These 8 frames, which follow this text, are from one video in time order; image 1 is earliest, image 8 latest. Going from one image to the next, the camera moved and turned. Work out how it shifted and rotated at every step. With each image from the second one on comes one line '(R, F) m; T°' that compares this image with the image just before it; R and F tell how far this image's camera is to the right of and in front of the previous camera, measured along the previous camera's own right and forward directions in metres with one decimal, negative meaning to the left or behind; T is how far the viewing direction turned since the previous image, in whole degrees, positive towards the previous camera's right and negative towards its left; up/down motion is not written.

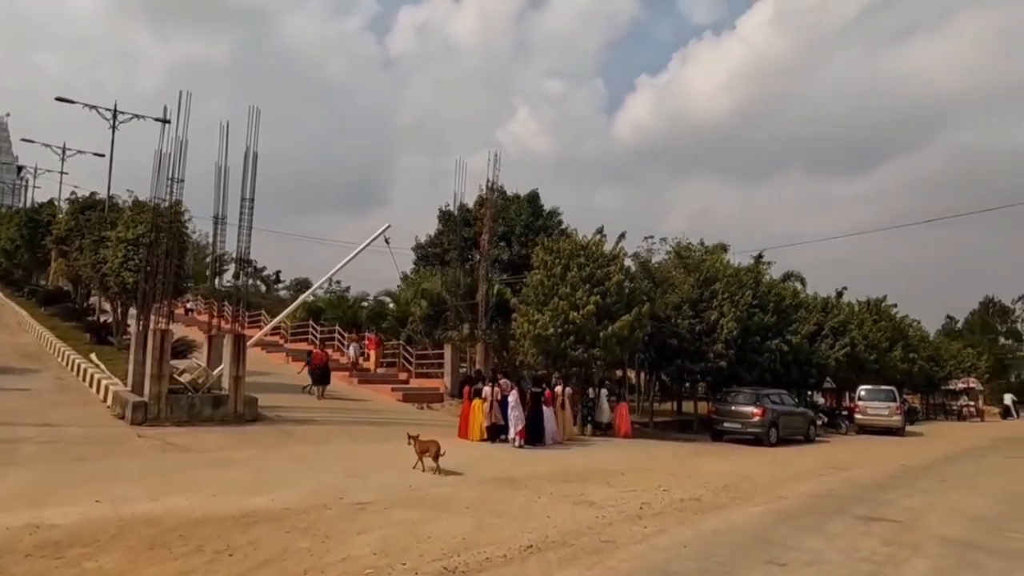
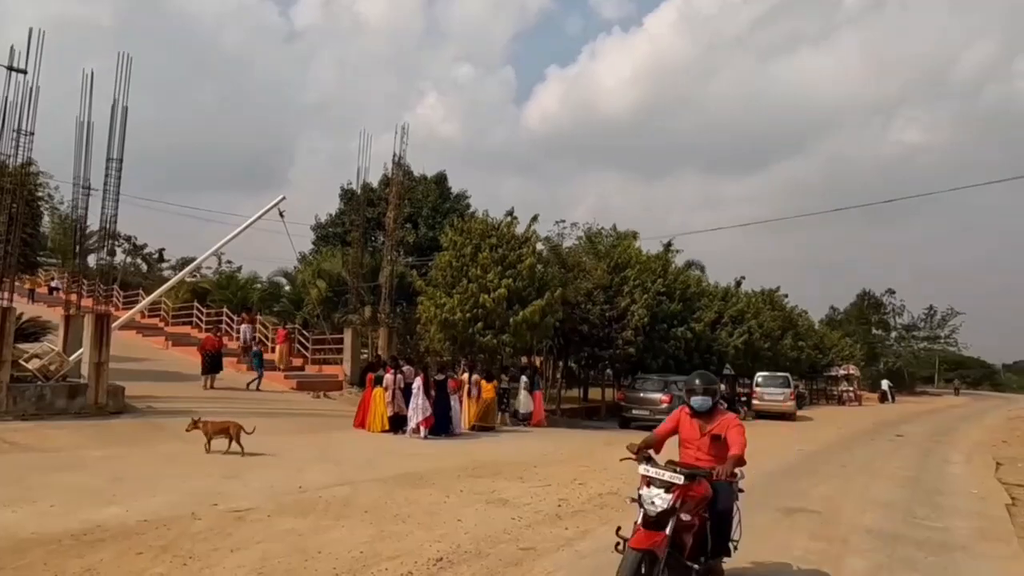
(-0.1, +1.1) m; +8°
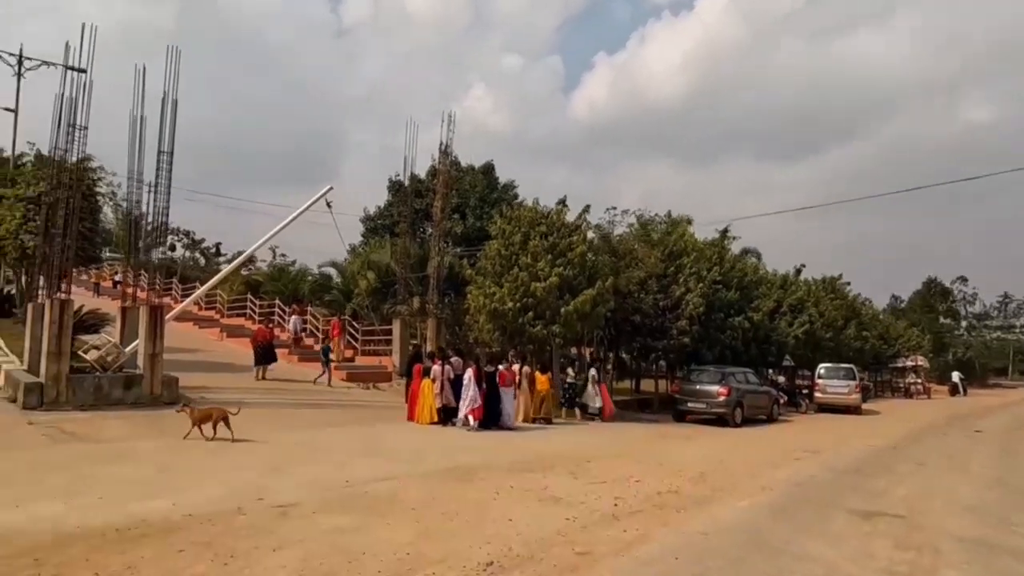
(0.0, +0.5) m; -4°
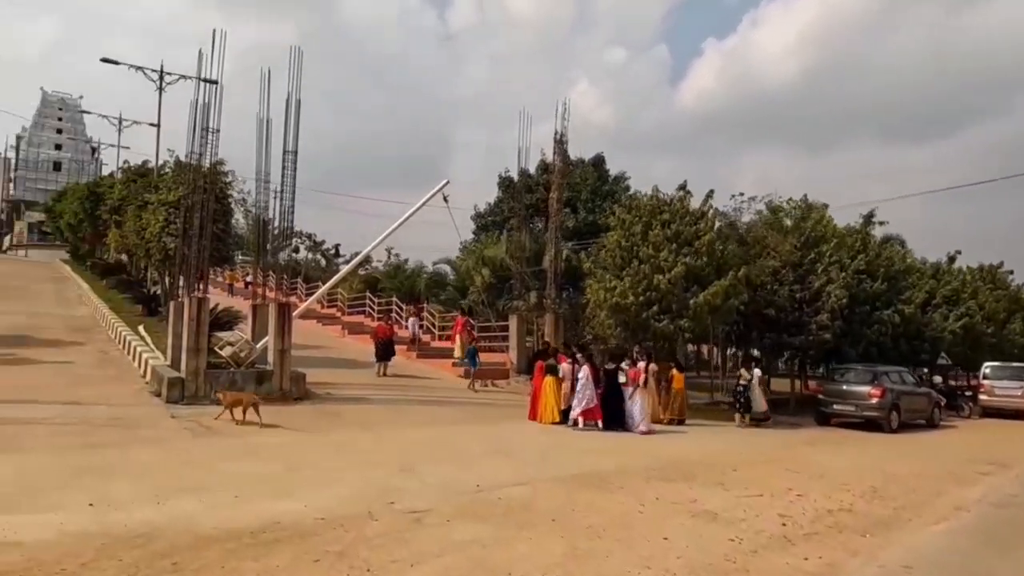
(-0.5, +0.8) m; -9°
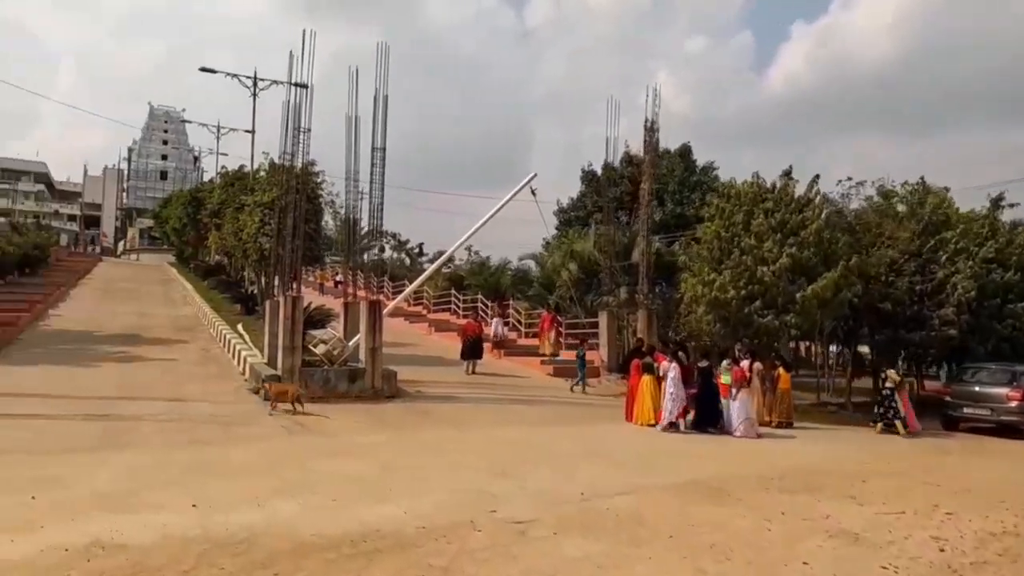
(-0.3, +0.6) m; -7°
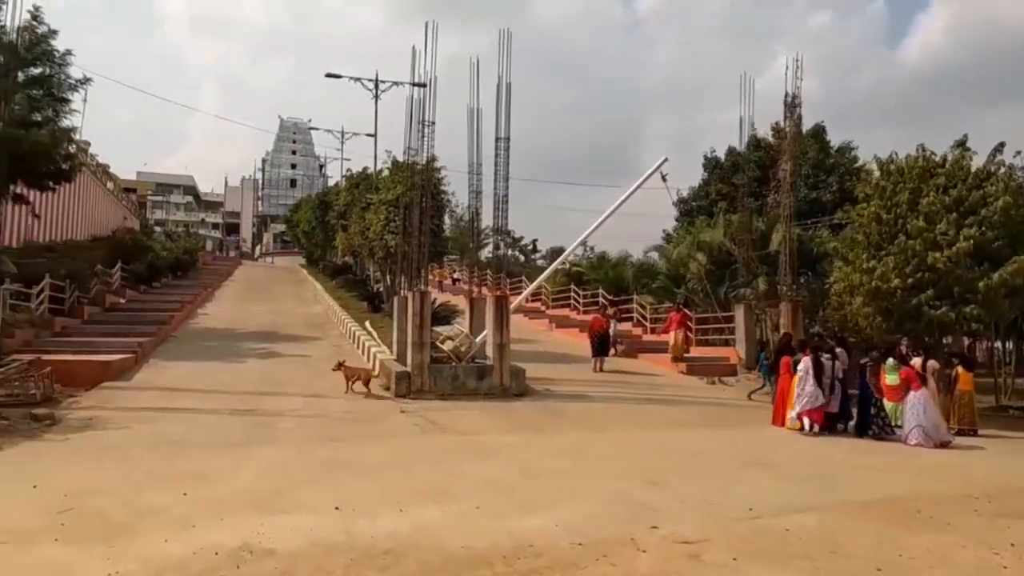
(-0.5, +0.7) m; -10°
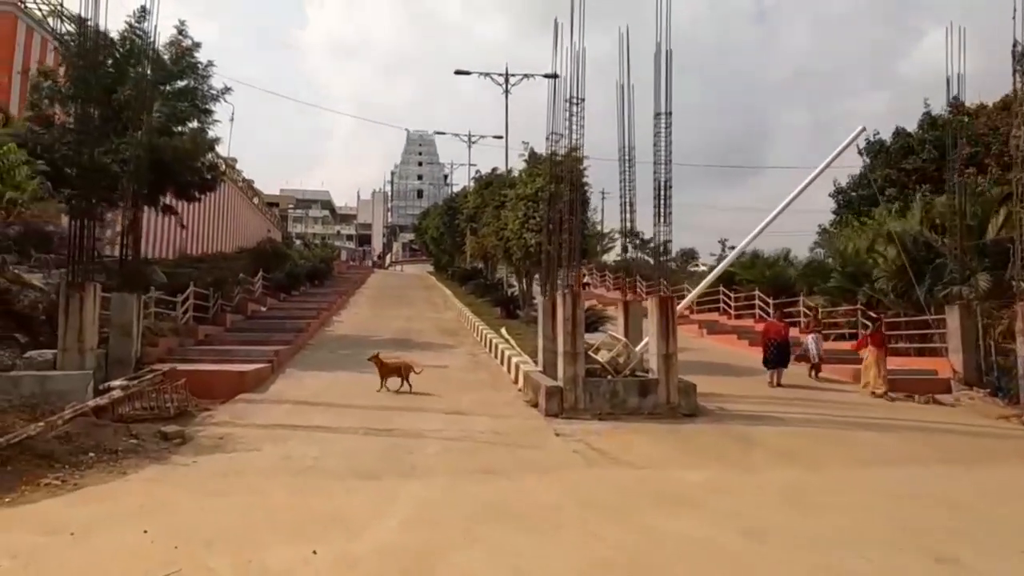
(-0.9, +2.0) m; -10°
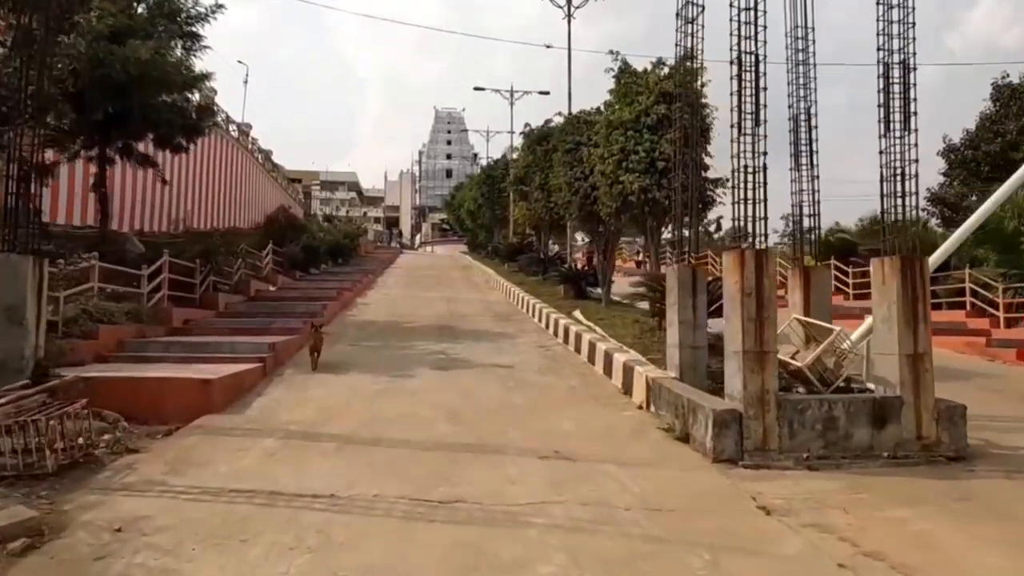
(-1.3, +5.3) m; -2°
